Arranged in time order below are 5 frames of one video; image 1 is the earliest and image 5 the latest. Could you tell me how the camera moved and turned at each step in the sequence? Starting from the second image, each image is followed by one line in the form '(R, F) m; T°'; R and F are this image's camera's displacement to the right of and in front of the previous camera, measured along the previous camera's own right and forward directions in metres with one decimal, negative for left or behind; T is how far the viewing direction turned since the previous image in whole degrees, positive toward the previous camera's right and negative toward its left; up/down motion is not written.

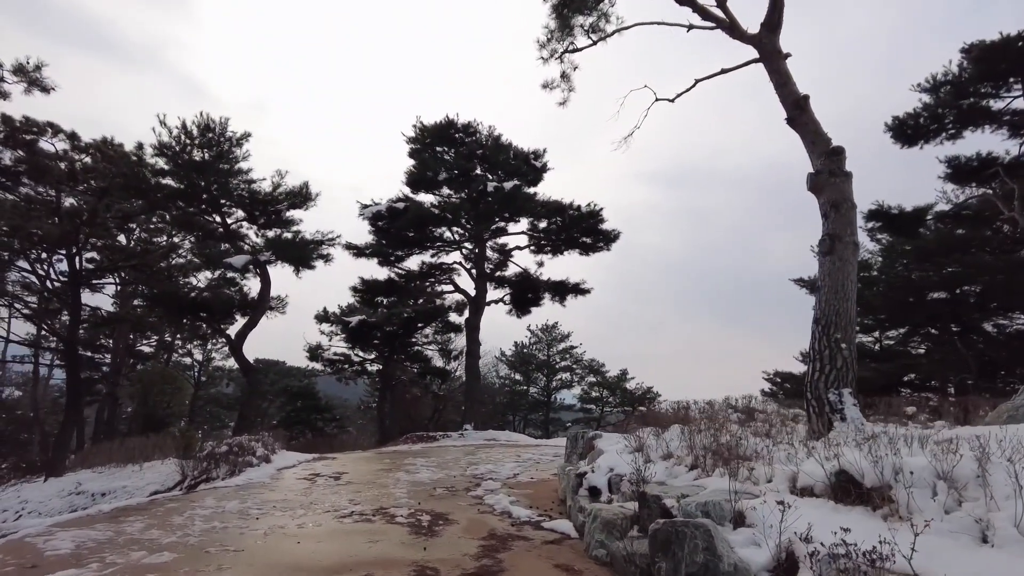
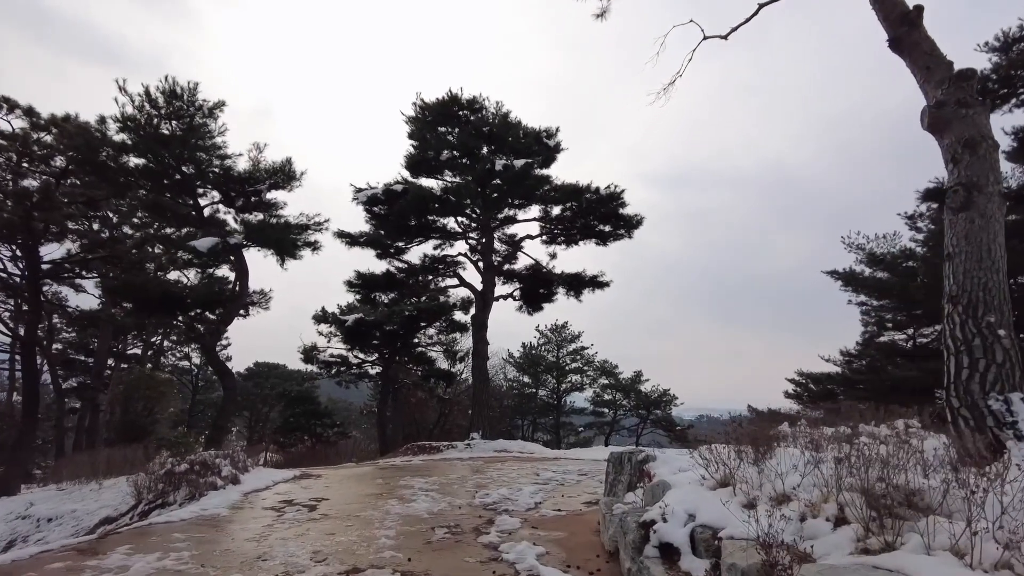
(-0.1, +1.7) m; -1°
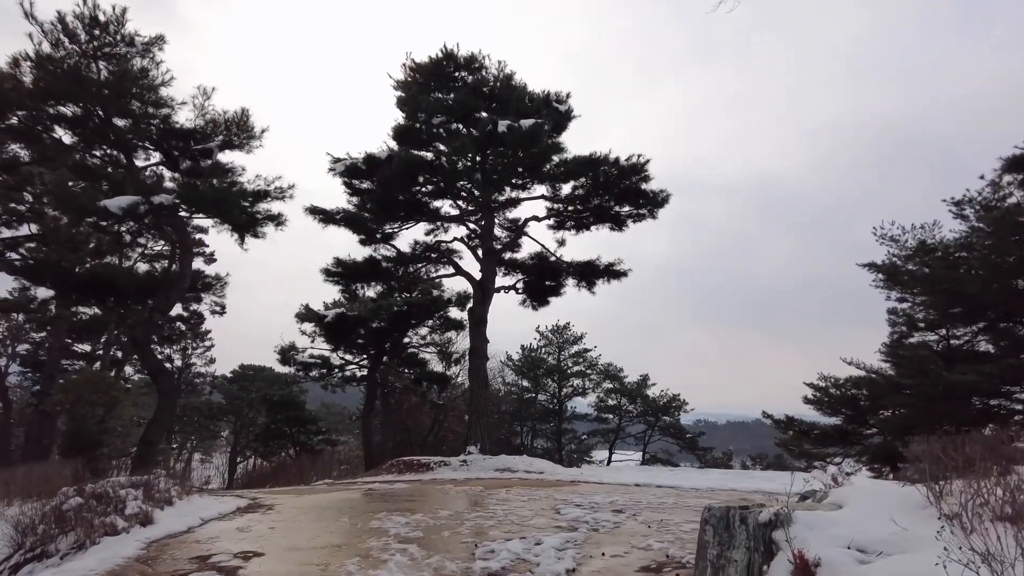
(-0.2, +2.2) m; 0°
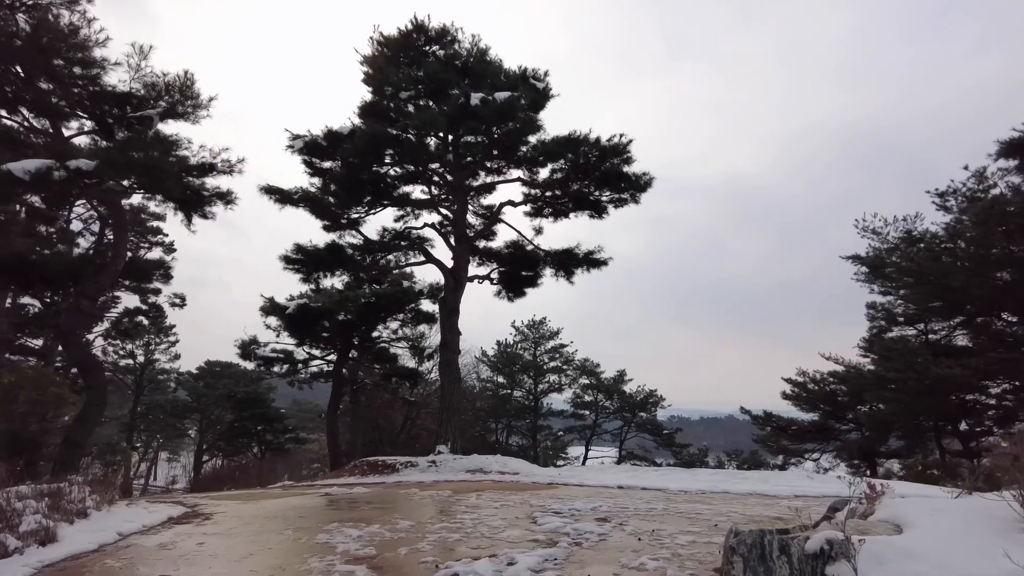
(0.0, +0.8) m; +2°
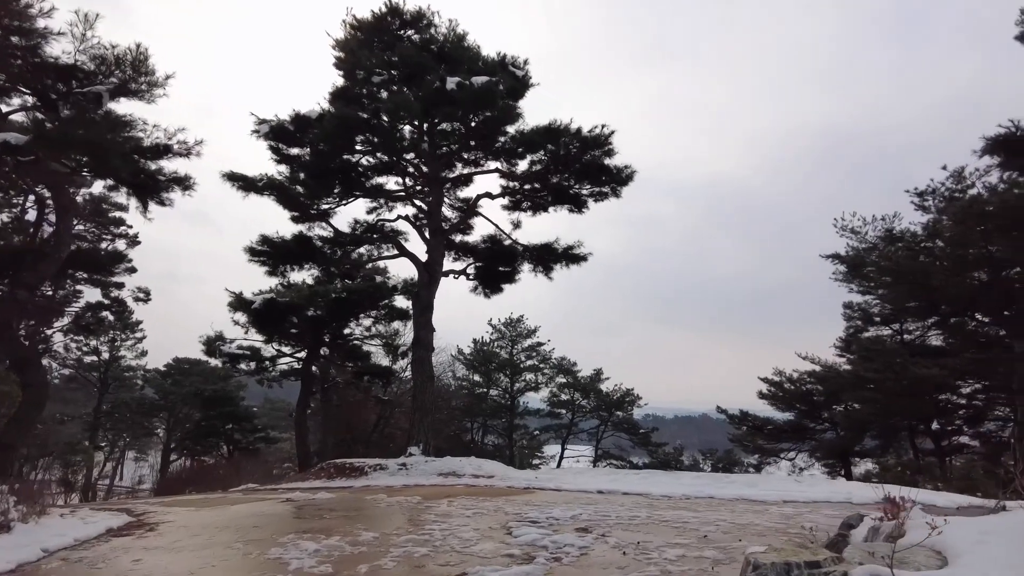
(0.0, +0.5) m; +2°
